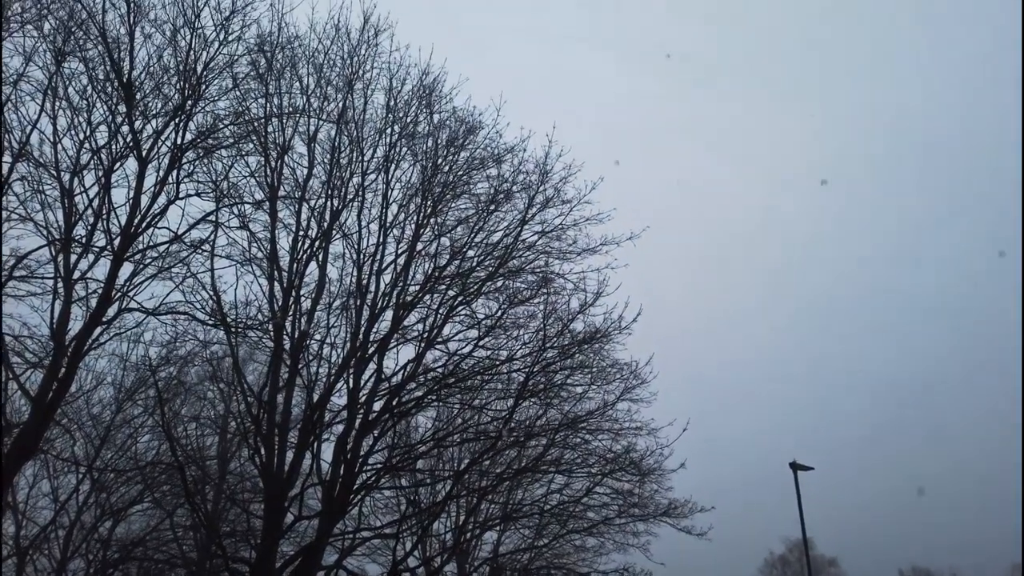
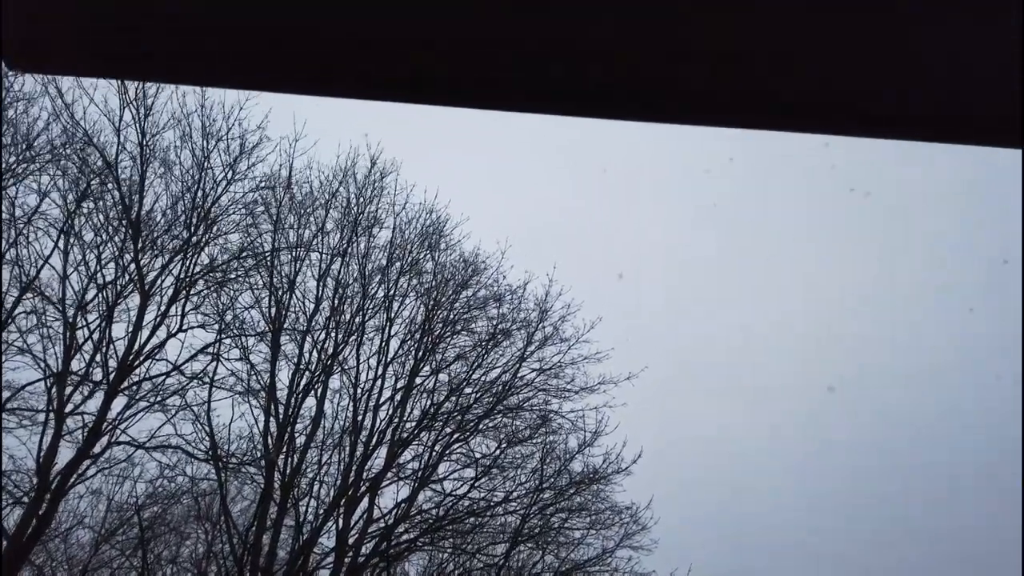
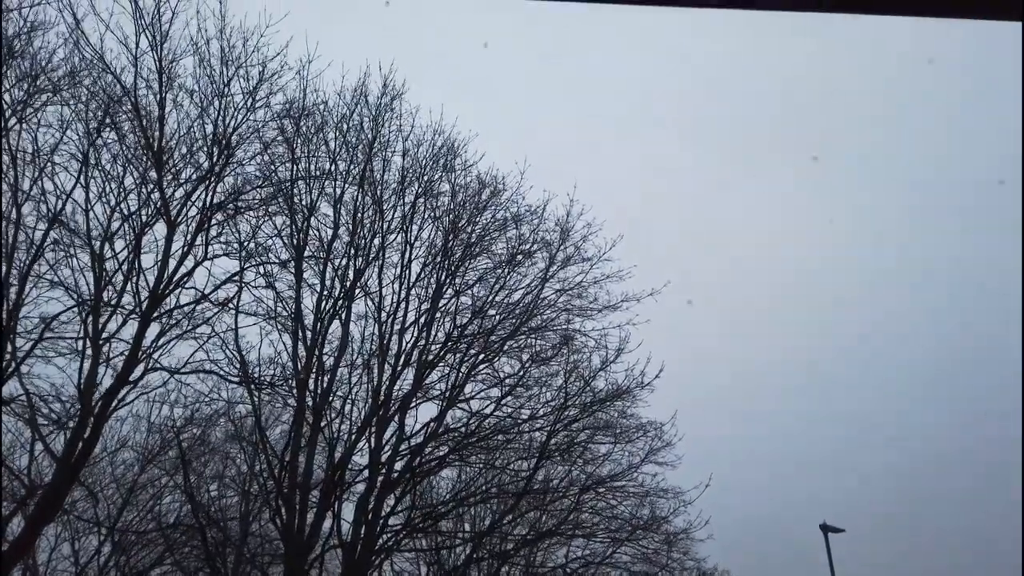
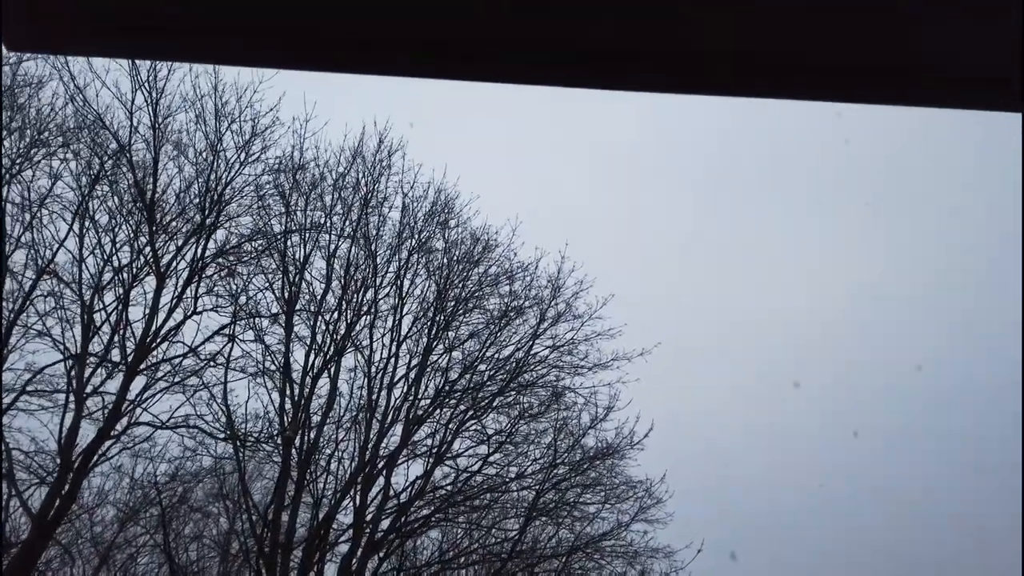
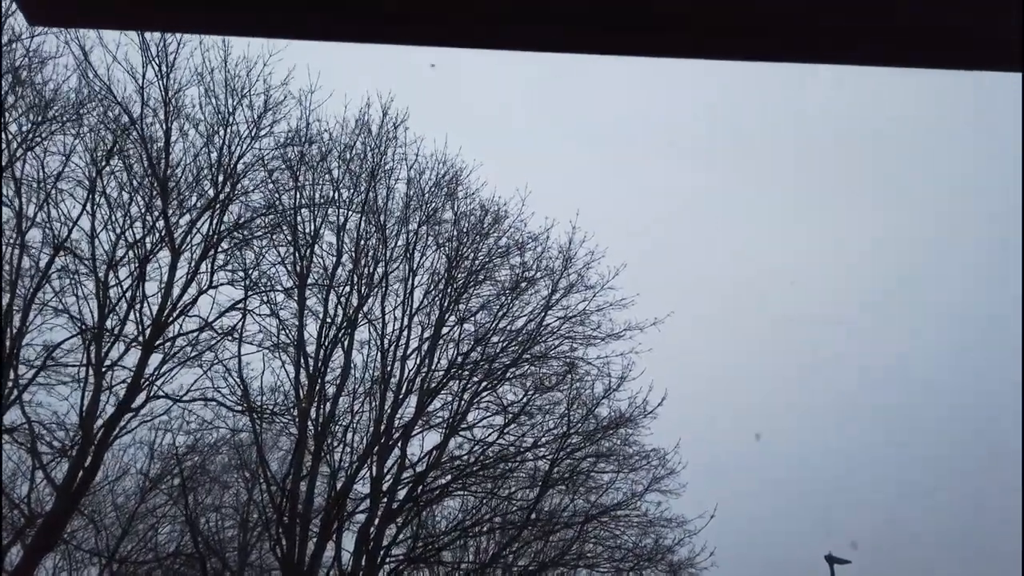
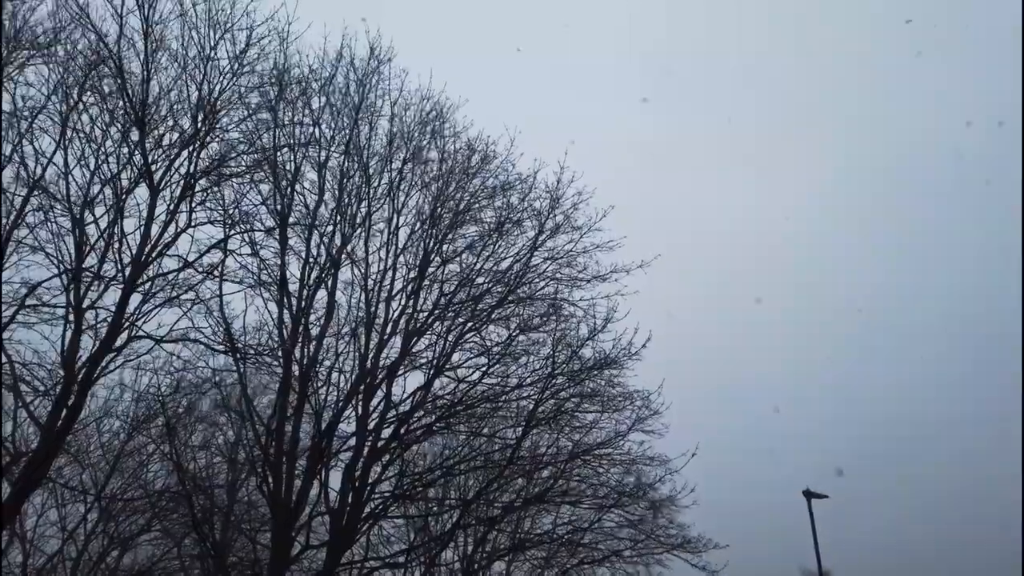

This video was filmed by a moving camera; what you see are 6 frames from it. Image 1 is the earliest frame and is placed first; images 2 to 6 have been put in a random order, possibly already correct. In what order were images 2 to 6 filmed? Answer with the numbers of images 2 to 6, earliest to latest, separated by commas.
6, 3, 5, 4, 2
